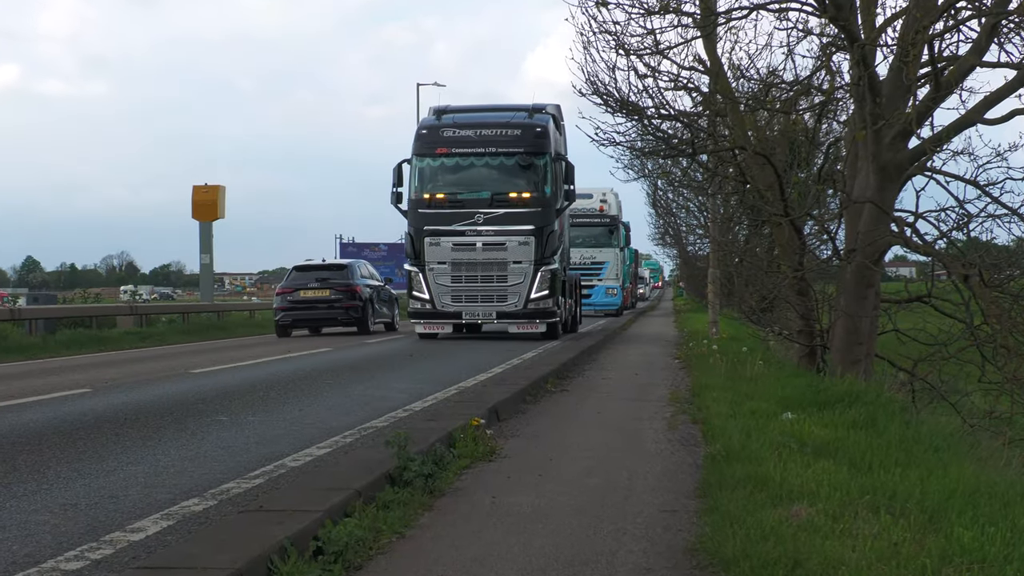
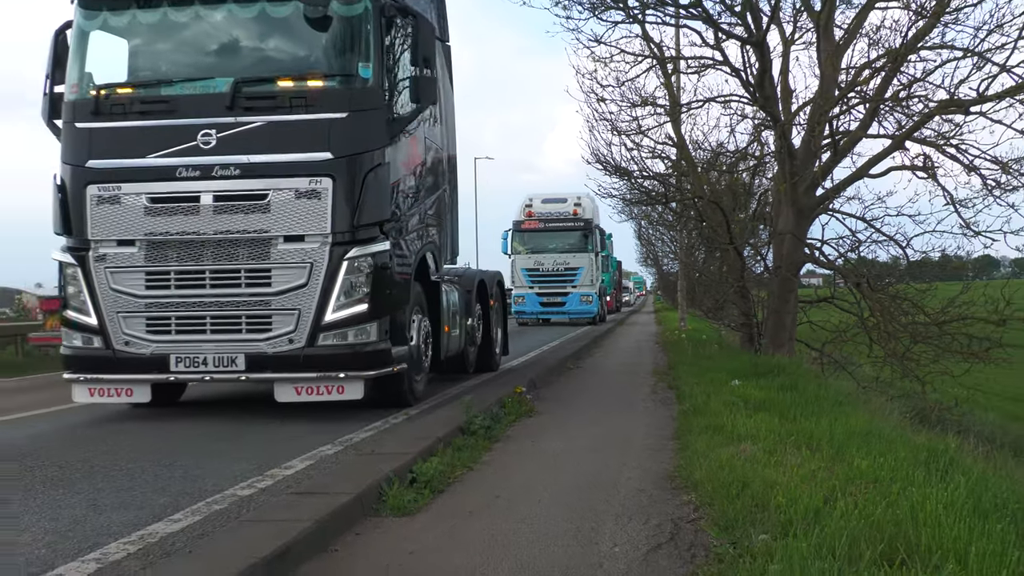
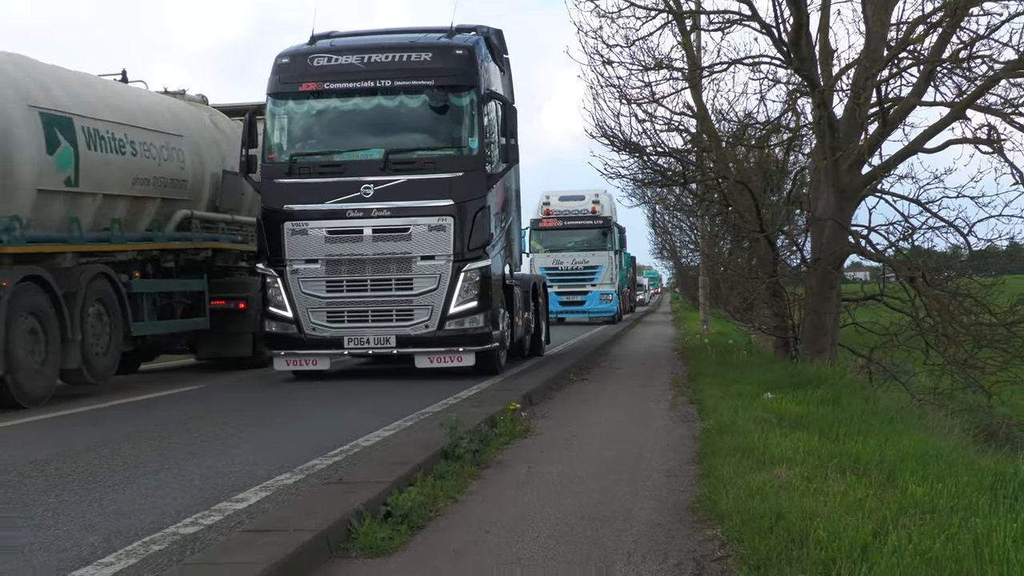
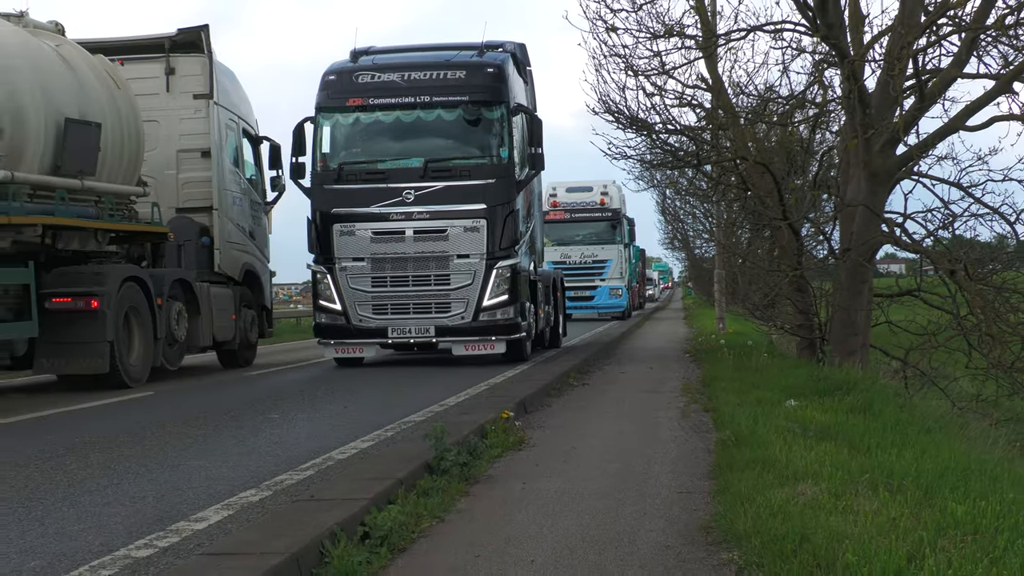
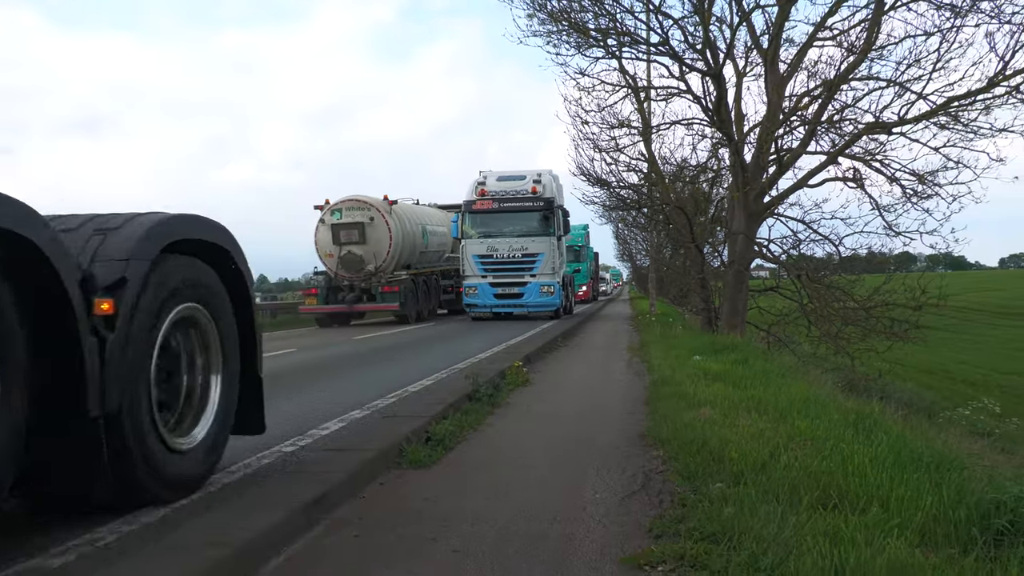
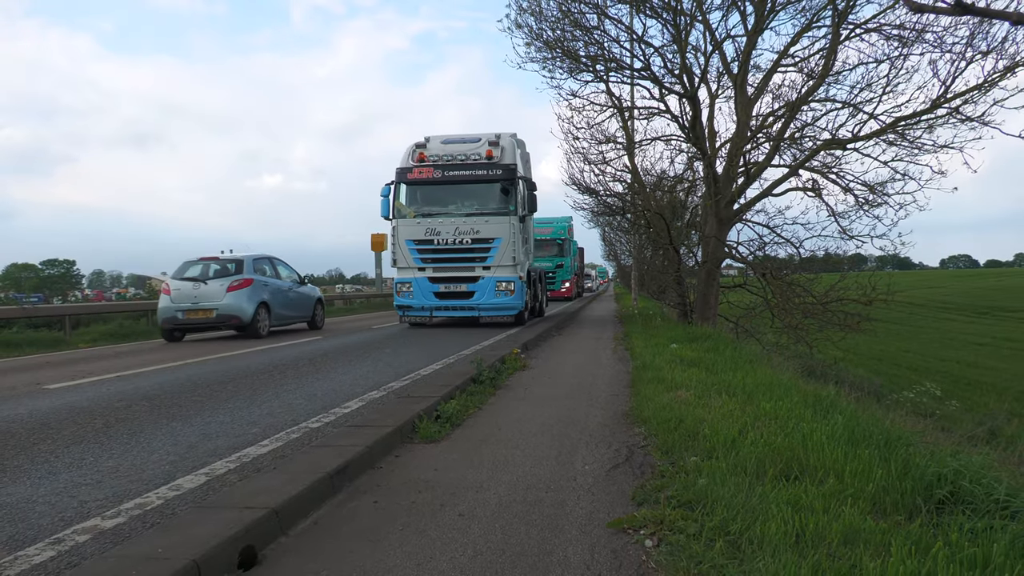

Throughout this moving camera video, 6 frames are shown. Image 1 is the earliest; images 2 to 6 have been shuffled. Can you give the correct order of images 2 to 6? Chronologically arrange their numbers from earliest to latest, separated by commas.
4, 3, 2, 5, 6
